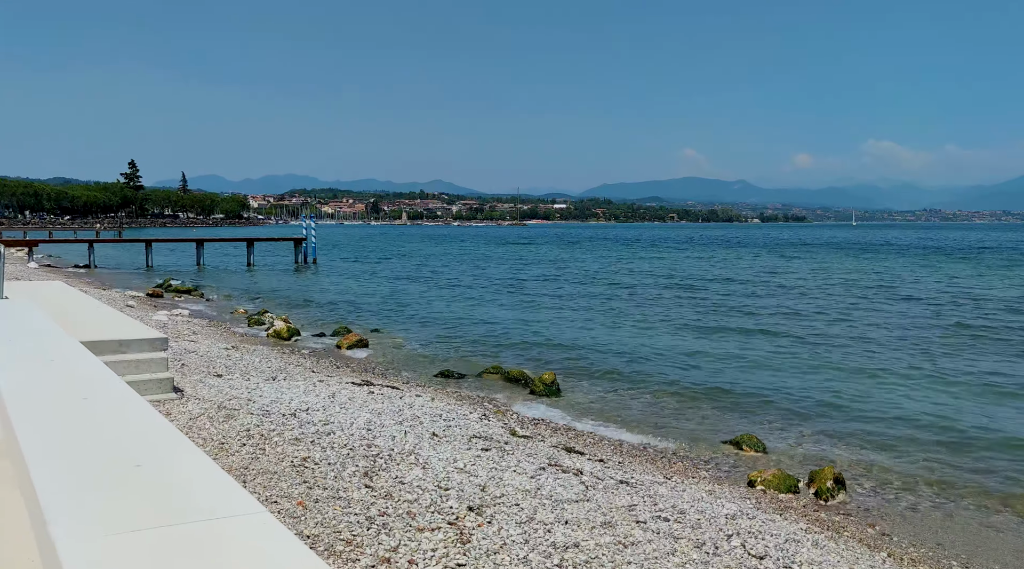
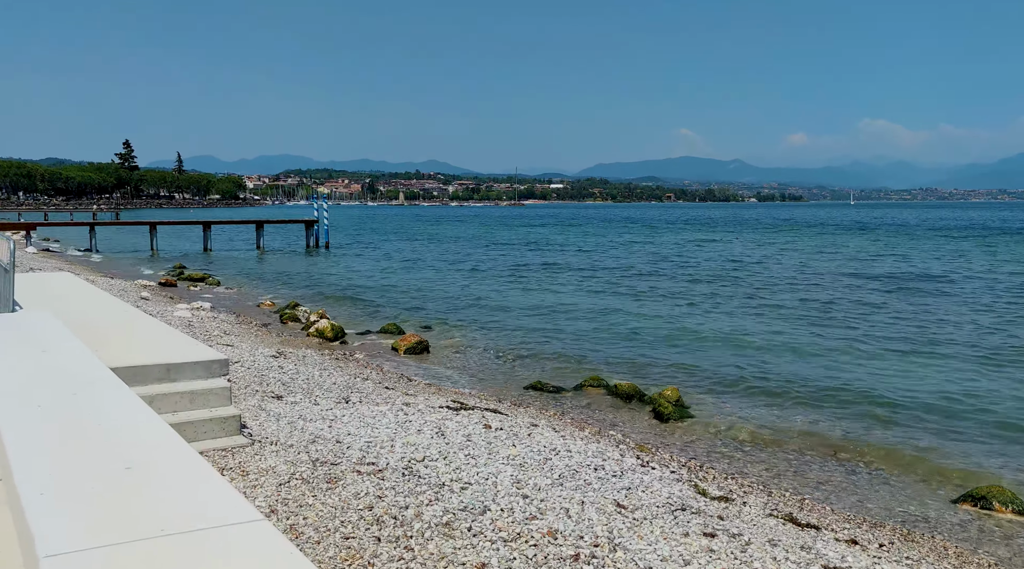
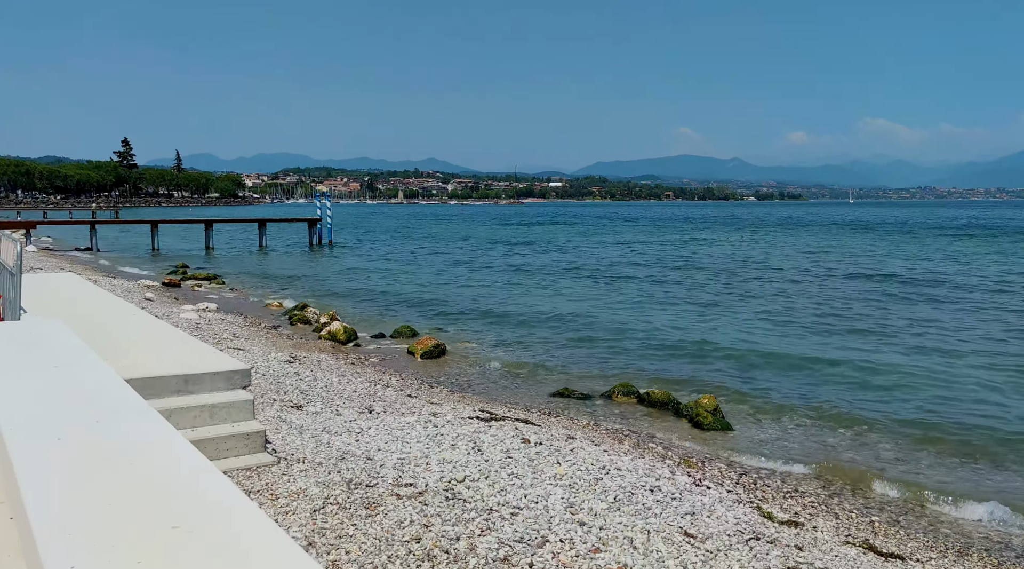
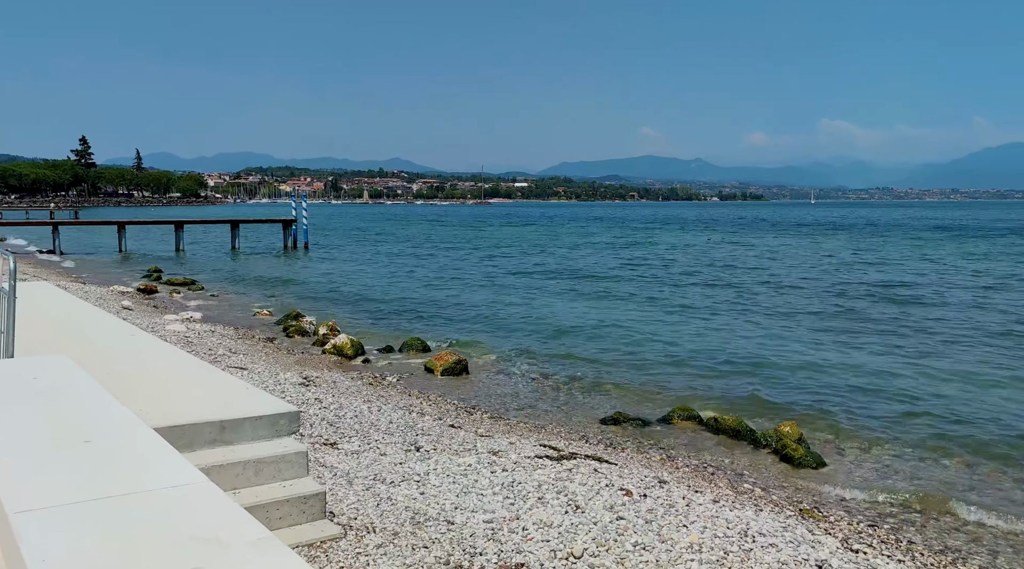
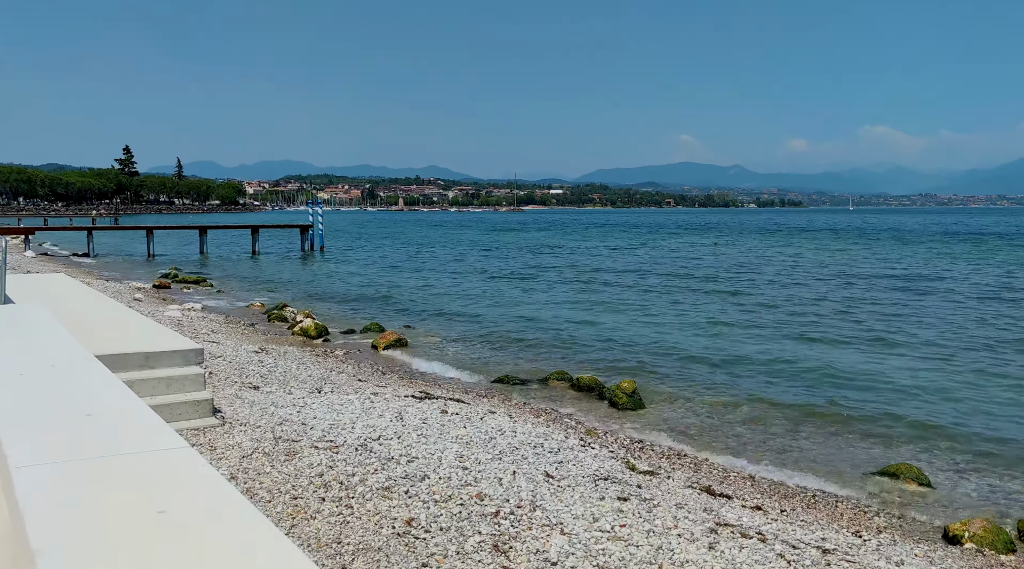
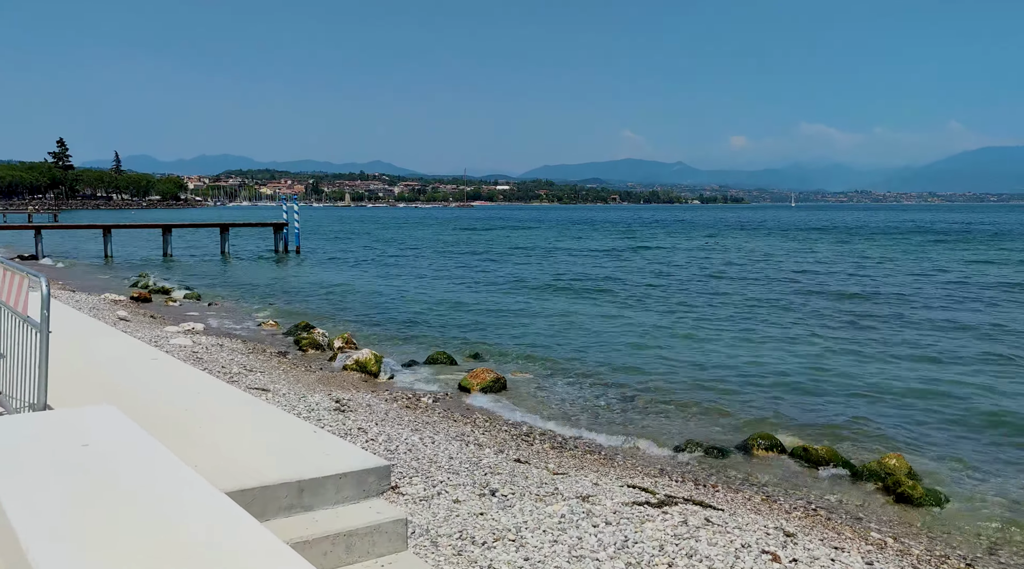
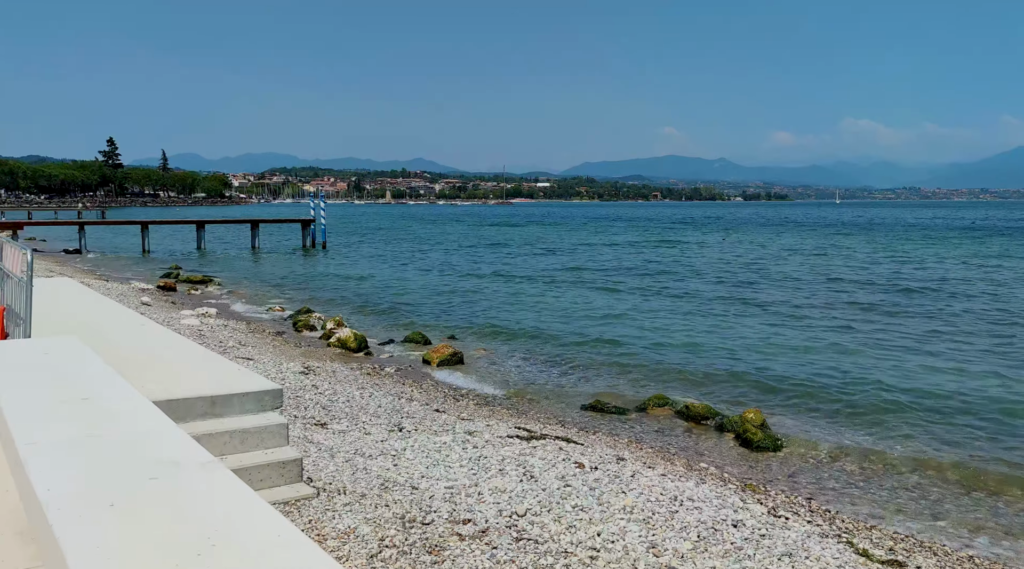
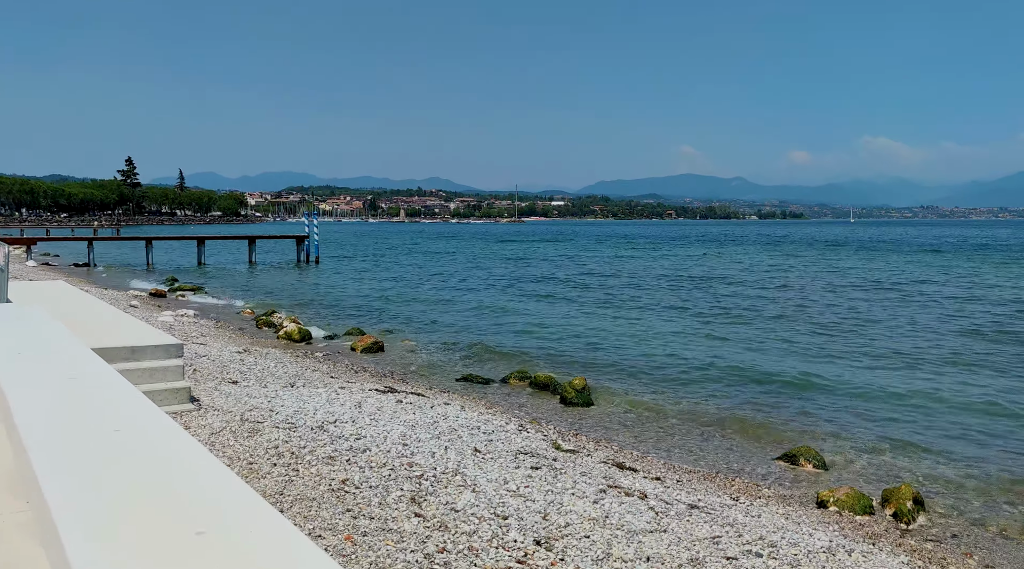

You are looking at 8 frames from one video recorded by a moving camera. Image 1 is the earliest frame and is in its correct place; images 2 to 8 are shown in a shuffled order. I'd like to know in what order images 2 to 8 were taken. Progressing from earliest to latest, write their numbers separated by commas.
8, 5, 2, 3, 7, 4, 6
